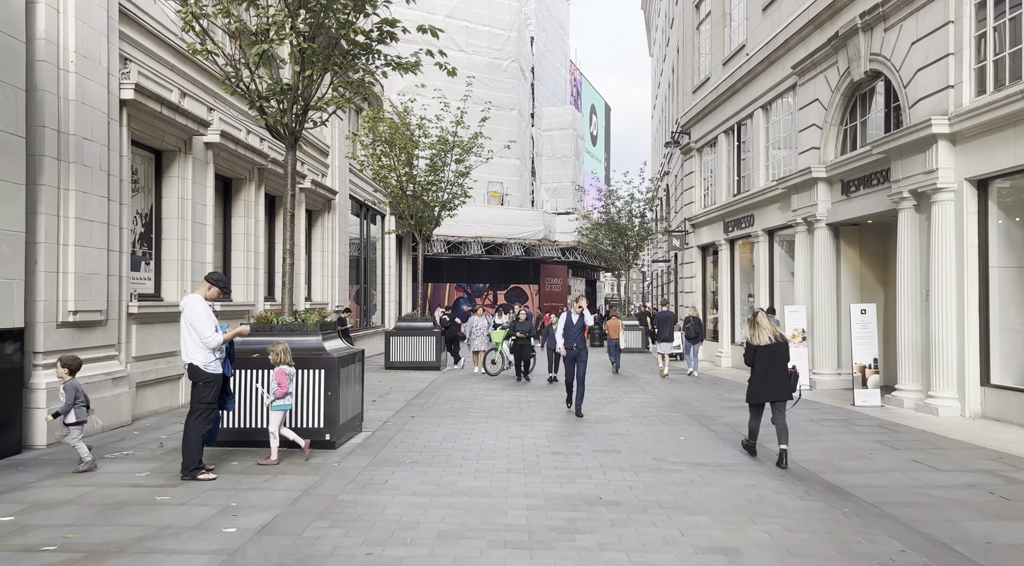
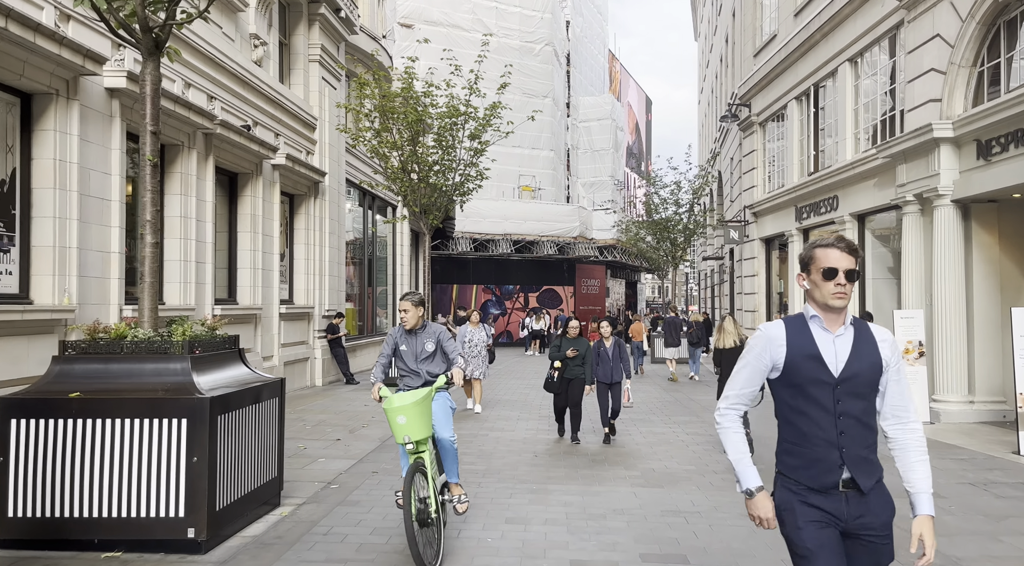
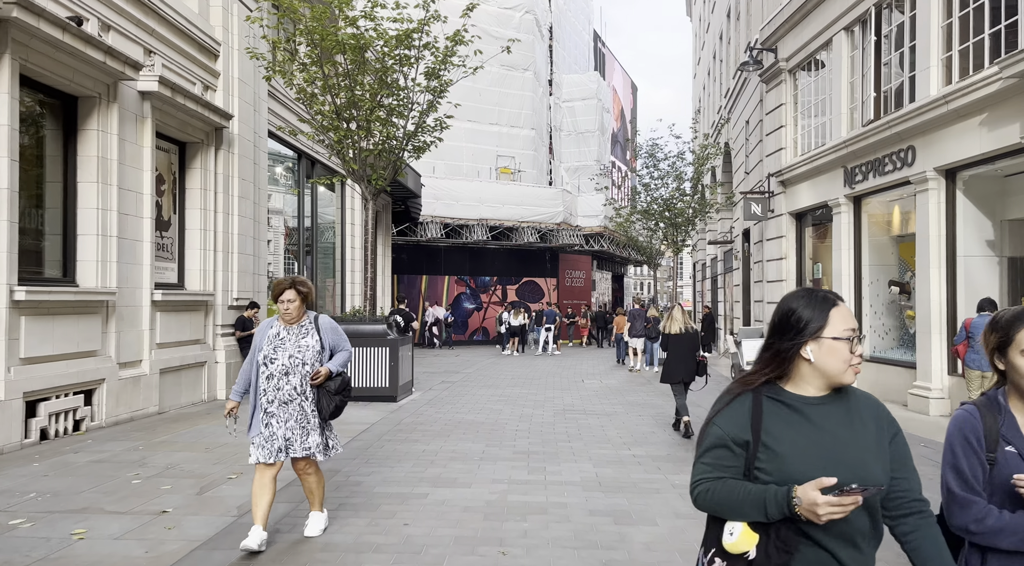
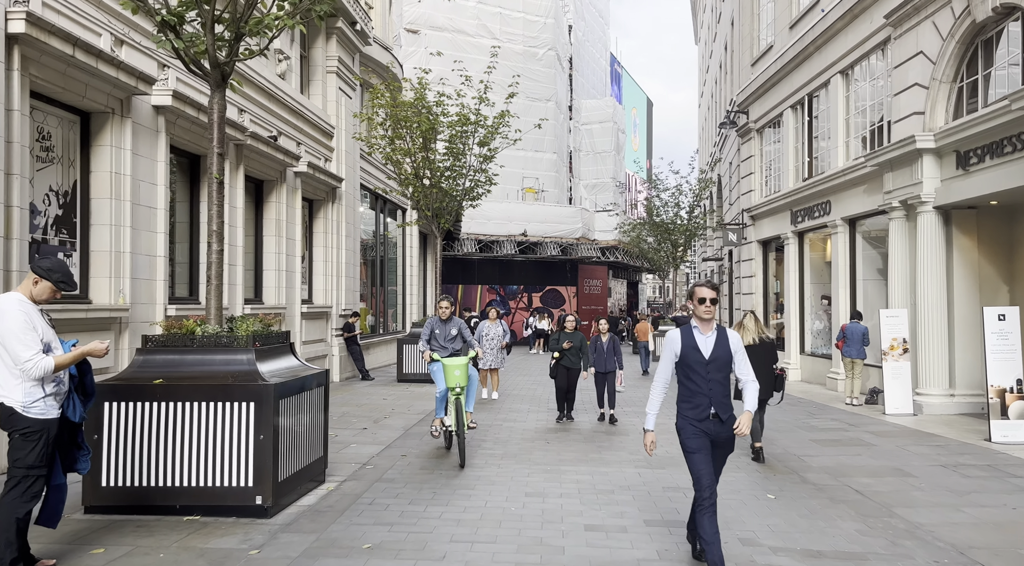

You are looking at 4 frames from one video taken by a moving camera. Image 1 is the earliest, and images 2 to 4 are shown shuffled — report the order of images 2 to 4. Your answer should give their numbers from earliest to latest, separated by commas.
4, 2, 3
